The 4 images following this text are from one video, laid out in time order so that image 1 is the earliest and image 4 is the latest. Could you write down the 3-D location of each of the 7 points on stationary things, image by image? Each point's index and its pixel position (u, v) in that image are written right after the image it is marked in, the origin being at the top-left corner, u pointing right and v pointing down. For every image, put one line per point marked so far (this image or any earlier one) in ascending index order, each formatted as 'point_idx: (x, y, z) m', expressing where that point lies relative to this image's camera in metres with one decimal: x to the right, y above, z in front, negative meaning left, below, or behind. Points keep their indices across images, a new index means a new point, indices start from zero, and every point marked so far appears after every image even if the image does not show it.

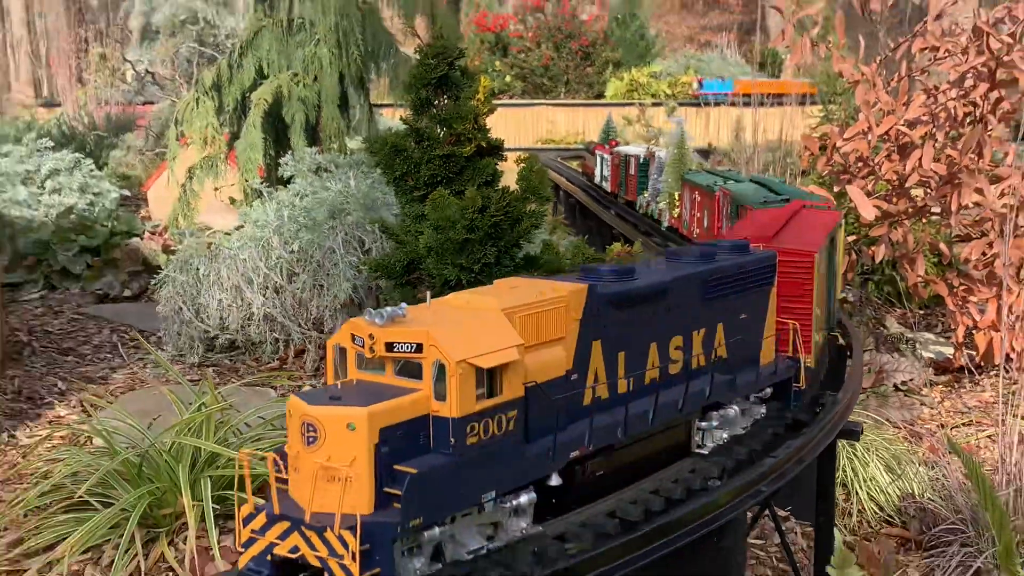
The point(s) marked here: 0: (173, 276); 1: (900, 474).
0: (-3.6, +0.1, +5.6) m
1: (+4.1, -2.0, +5.5) m
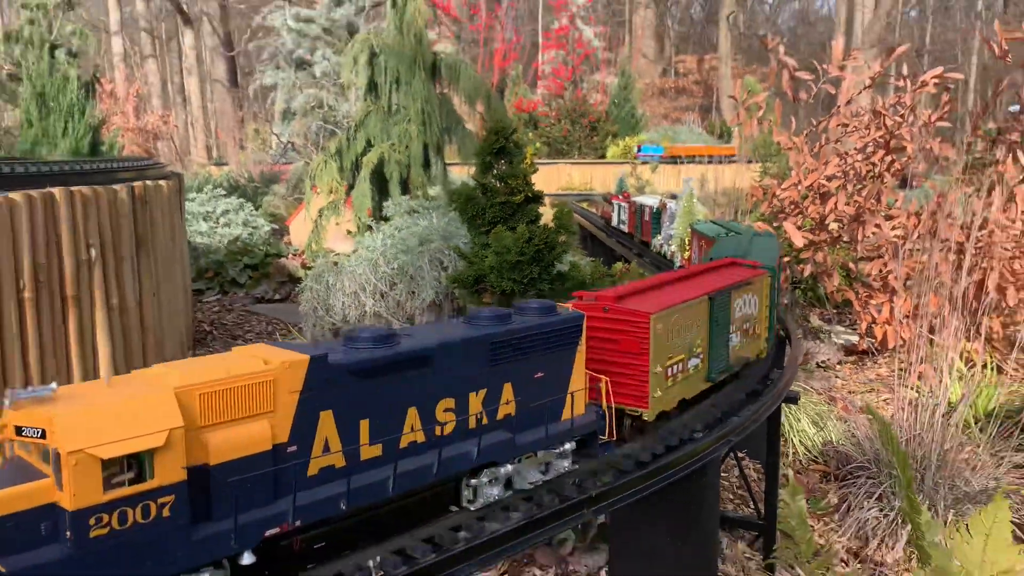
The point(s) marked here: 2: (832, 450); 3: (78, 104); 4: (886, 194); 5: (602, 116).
0: (-3.1, +0.1, +8.1) m
1: (+4.7, -2.1, +7.9) m
2: (+4.6, -2.3, +7.5) m
3: (-7.5, +3.2, +9.1) m
4: (+6.0, +1.5, +8.4) m
5: (+3.3, +5.8, +18.0) m
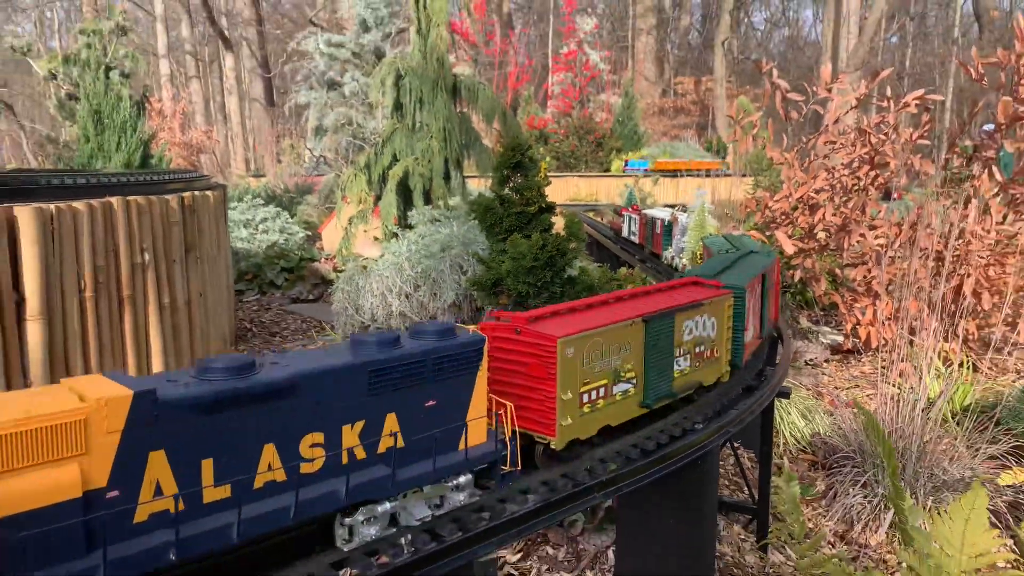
0: (-2.8, 0.0, +8.8) m
1: (+4.9, -2.1, +8.6) m
2: (+4.8, -2.4, +8.2) m
3: (-7.2, +3.1, +9.9) m
4: (+6.2, +1.4, +9.2) m
5: (+3.6, +5.5, +18.8) m
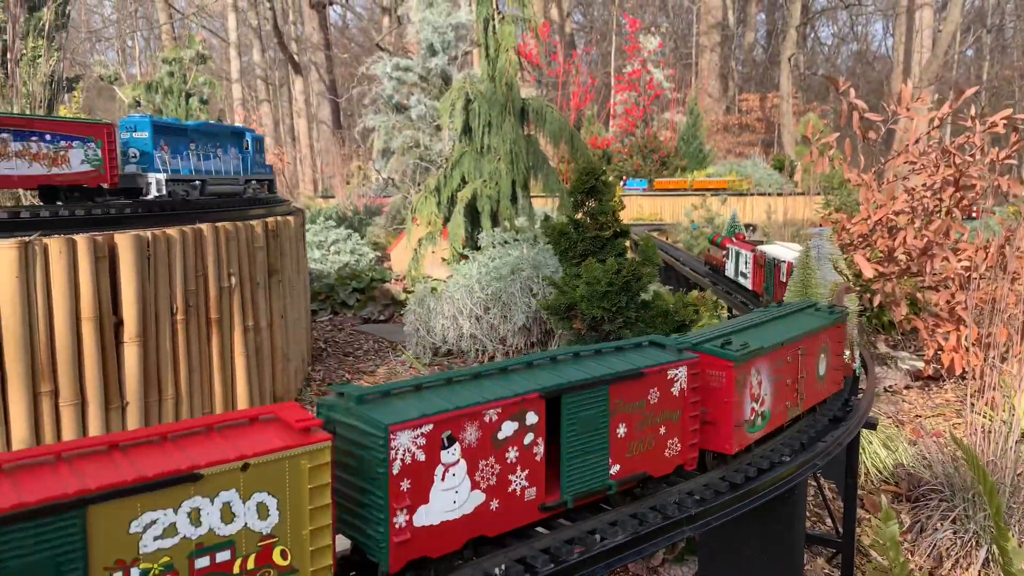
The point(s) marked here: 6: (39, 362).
0: (-1.7, -0.3, +9.0) m
1: (+6.0, -2.5, +8.3) m
2: (+5.9, -2.8, +7.9) m
3: (-6.0, +2.8, +10.3) m
4: (+7.4, +1.0, +8.9) m
5: (+5.3, +5.0, +18.7) m
6: (-4.5, -0.7, +4.9) m
